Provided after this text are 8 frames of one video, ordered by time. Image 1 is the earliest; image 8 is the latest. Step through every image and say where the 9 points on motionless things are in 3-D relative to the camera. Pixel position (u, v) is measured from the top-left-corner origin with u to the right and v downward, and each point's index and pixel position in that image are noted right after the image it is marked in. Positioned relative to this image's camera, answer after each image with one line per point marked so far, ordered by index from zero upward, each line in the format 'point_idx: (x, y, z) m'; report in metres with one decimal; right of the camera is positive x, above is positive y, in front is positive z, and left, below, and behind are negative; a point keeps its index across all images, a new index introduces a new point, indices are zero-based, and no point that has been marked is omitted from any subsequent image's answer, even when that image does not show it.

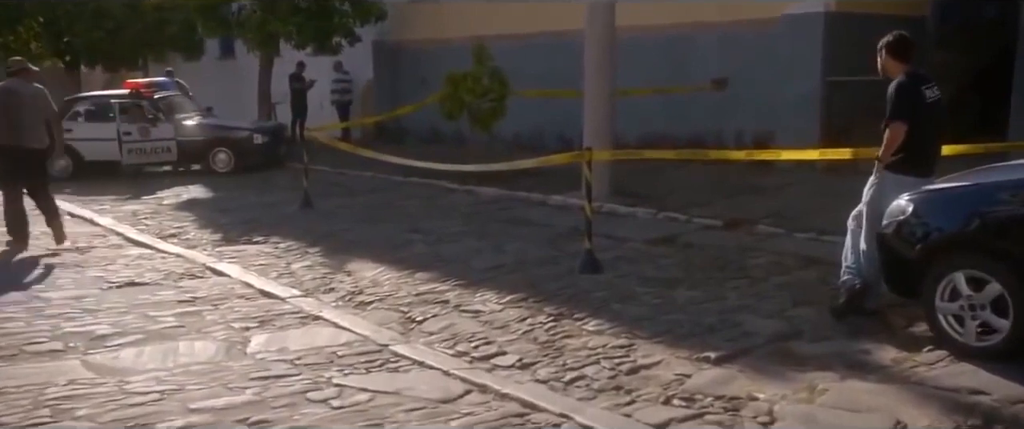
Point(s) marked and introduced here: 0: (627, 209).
0: (+1.1, +0.1, +10.7) m
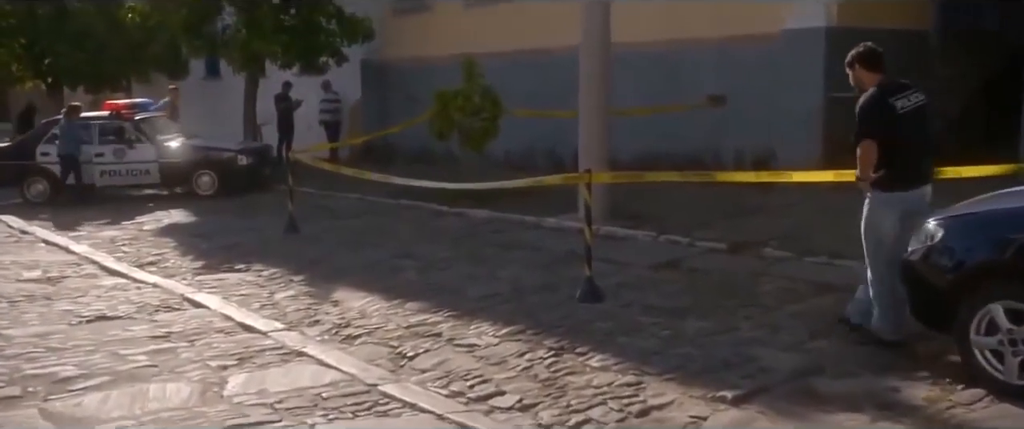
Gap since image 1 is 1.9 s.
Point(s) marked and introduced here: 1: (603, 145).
0: (+1.1, -0.2, +10.3) m
1: (+0.9, +0.7, +11.0) m
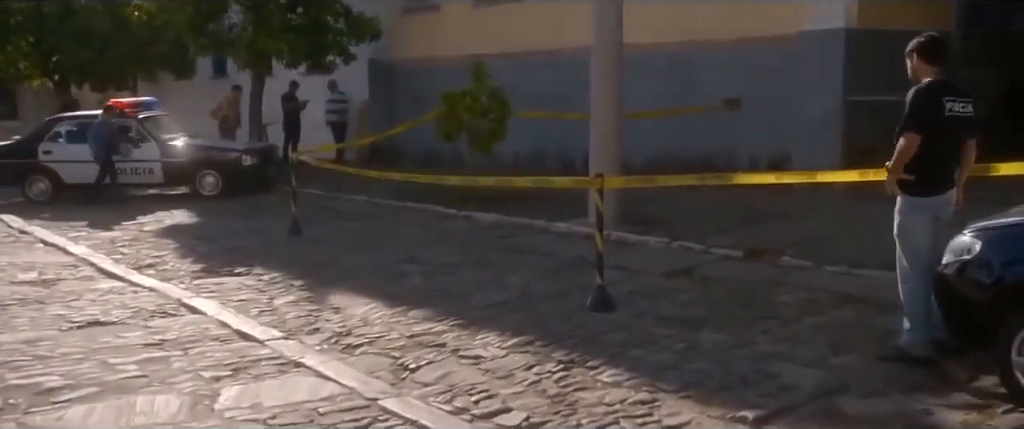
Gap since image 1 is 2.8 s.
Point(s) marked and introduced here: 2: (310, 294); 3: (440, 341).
0: (+1.1, -0.2, +10.0) m
1: (+1.0, +0.6, +10.7) m
2: (-1.5, -0.6, +8.2) m
3: (-0.5, -0.8, +6.8) m
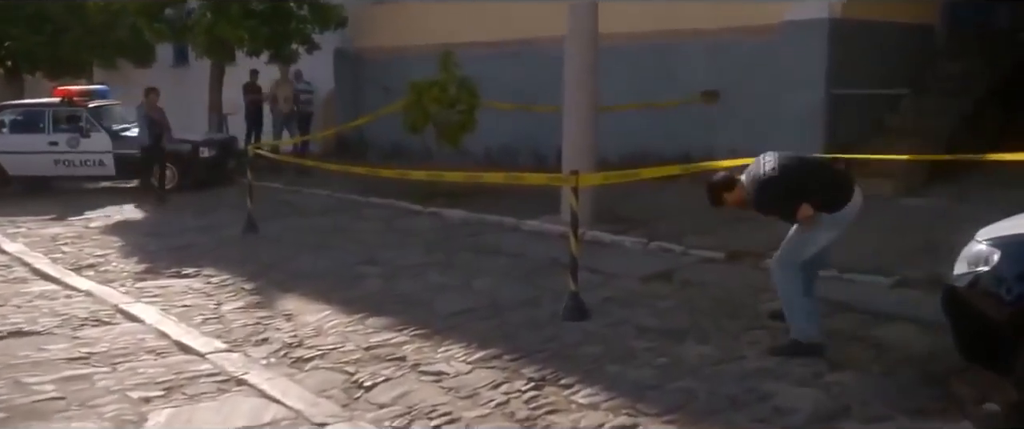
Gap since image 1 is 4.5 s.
0: (+0.9, -0.2, +9.4) m
1: (+0.7, +0.6, +10.1) m
2: (-1.8, -0.6, +7.6) m
3: (-0.6, -0.8, +6.2) m
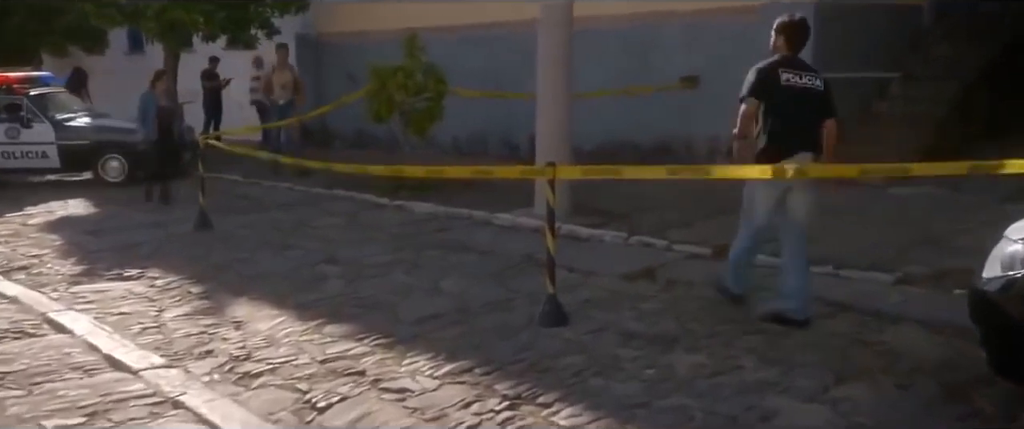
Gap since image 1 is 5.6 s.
0: (+0.6, -0.1, +8.8) m
1: (+0.5, +0.7, +9.5) m
2: (-1.9, -0.6, +6.9) m
3: (-0.8, -0.8, +5.6) m
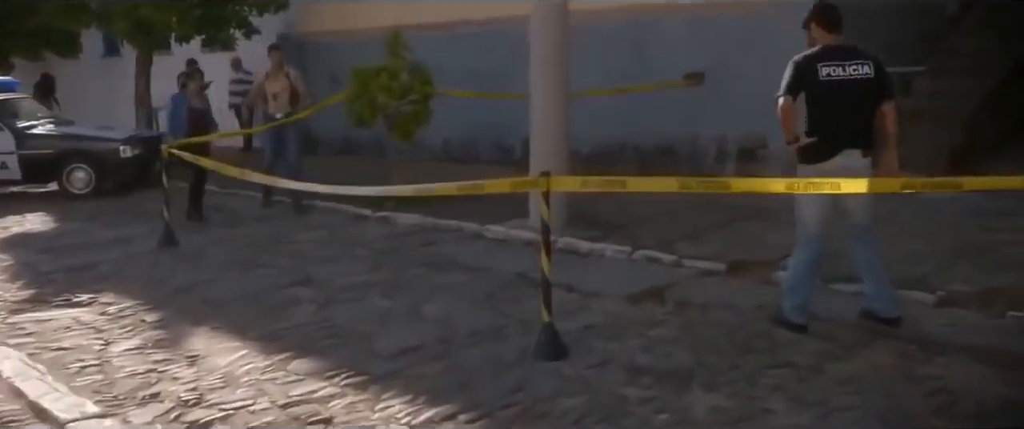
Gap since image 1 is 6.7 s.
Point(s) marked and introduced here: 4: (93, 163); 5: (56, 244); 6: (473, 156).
0: (+0.6, -0.2, +8.0) m
1: (+0.4, +0.6, +8.8) m
2: (-2.0, -0.7, +6.2) m
3: (-0.8, -0.9, +4.8) m
4: (-4.6, +0.6, +12.0) m
5: (-3.8, -0.2, +9.0) m
6: (-0.5, +0.8, +14.1) m
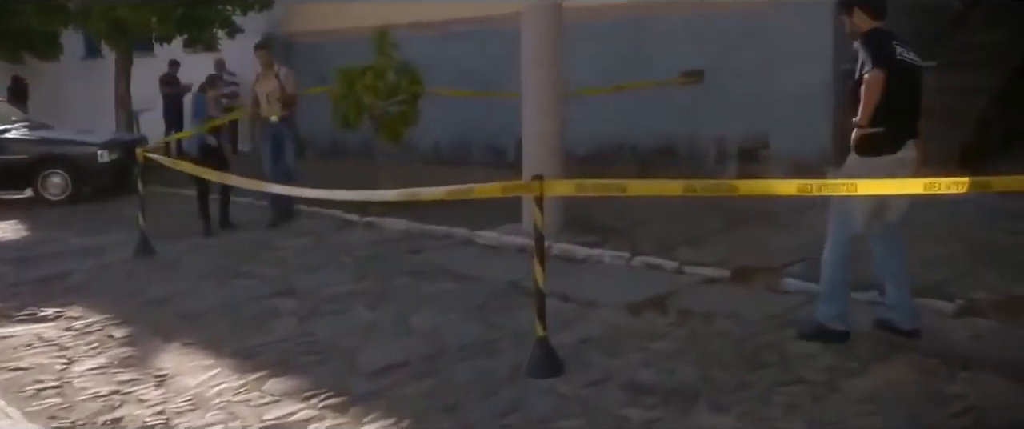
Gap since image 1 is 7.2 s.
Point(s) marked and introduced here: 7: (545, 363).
0: (+0.5, -0.3, +7.6) m
1: (+0.3, +0.6, +8.4) m
2: (-2.0, -0.7, +5.8) m
3: (-0.9, -0.9, +4.4) m
4: (-4.7, +0.5, +11.6) m
5: (-3.8, -0.3, +8.6) m
6: (-0.6, +0.7, +13.7) m
7: (+0.1, -0.7, +5.1) m
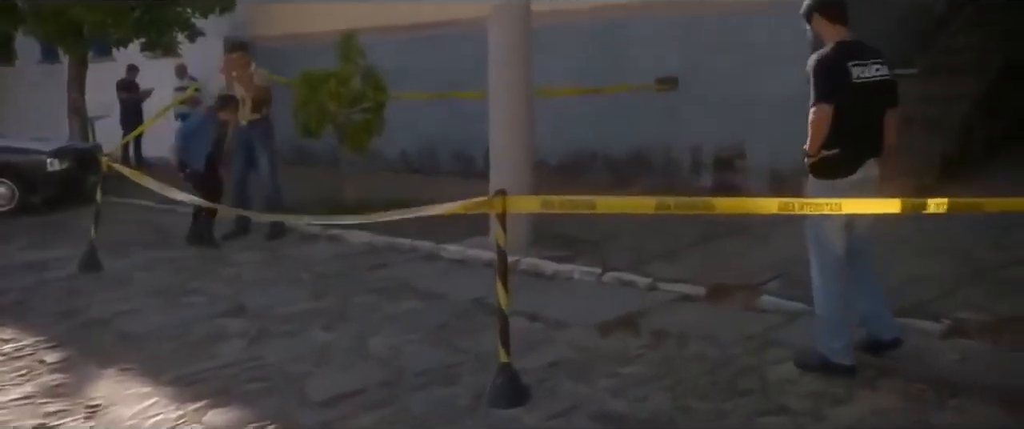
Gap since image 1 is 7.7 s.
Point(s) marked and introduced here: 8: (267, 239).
0: (+0.3, -0.3, +7.3) m
1: (+0.1, +0.5, +8.0) m
2: (-2.2, -0.8, +5.3) m
3: (-1.0, -1.0, +4.0) m
4: (-5.0, +0.4, +11.1) m
5: (-4.1, -0.4, +8.2) m
6: (-1.0, +0.6, +13.4) m
7: (0.0, -0.8, +4.7) m
8: (-2.0, -0.2, +9.2) m
